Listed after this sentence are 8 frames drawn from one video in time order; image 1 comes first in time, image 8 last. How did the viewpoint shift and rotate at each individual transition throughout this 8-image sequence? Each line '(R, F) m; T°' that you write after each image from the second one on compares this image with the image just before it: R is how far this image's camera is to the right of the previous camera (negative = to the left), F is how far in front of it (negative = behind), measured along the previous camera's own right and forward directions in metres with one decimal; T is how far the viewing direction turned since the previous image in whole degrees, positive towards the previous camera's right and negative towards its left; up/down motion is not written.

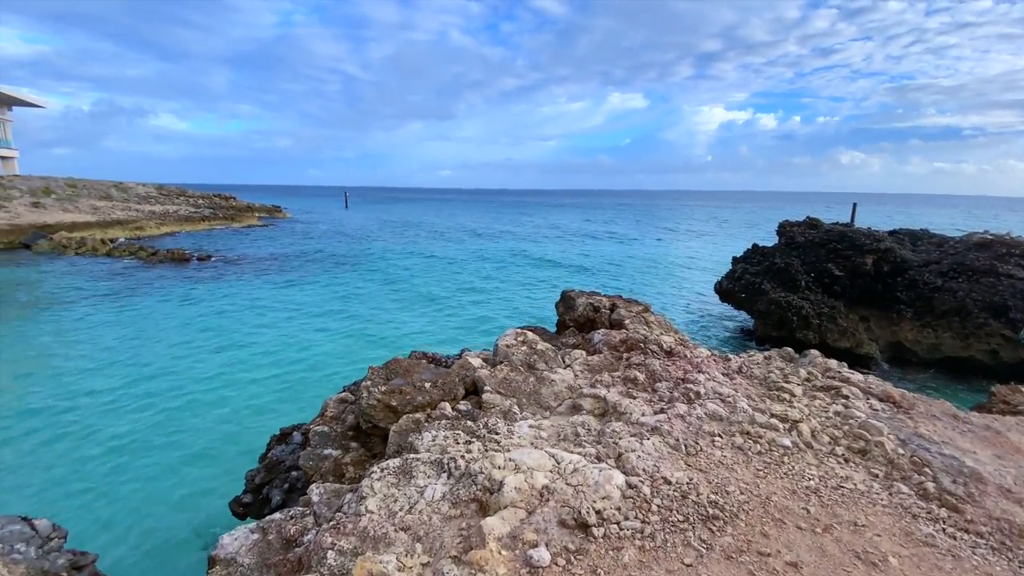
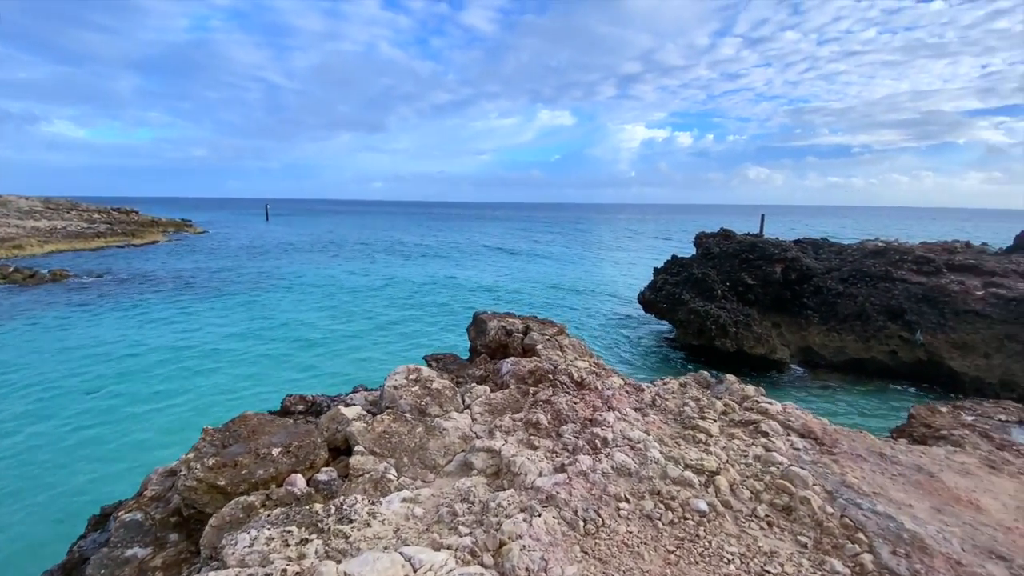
(+0.5, +0.7) m; +8°
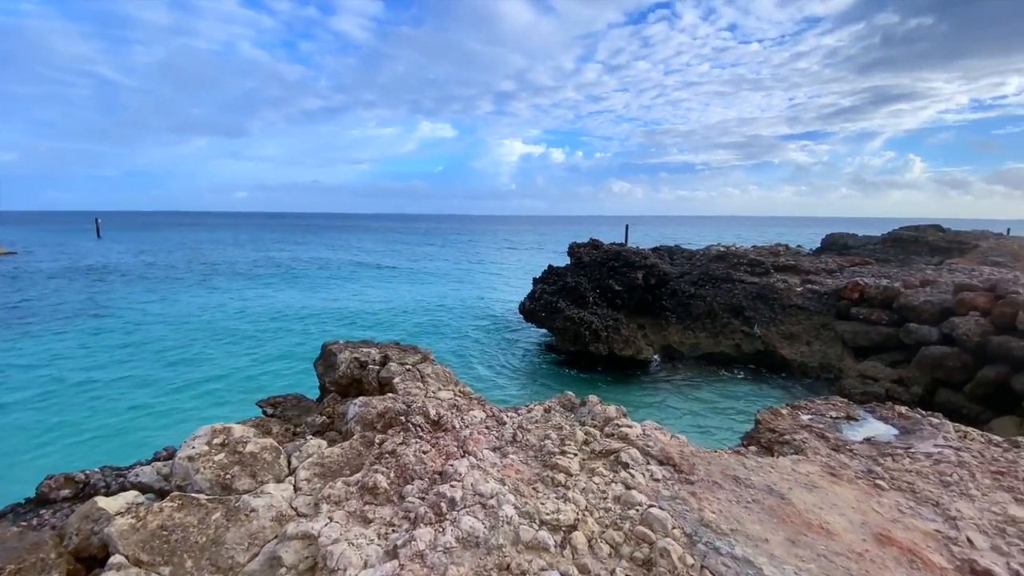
(+0.4, +0.5) m; +13°
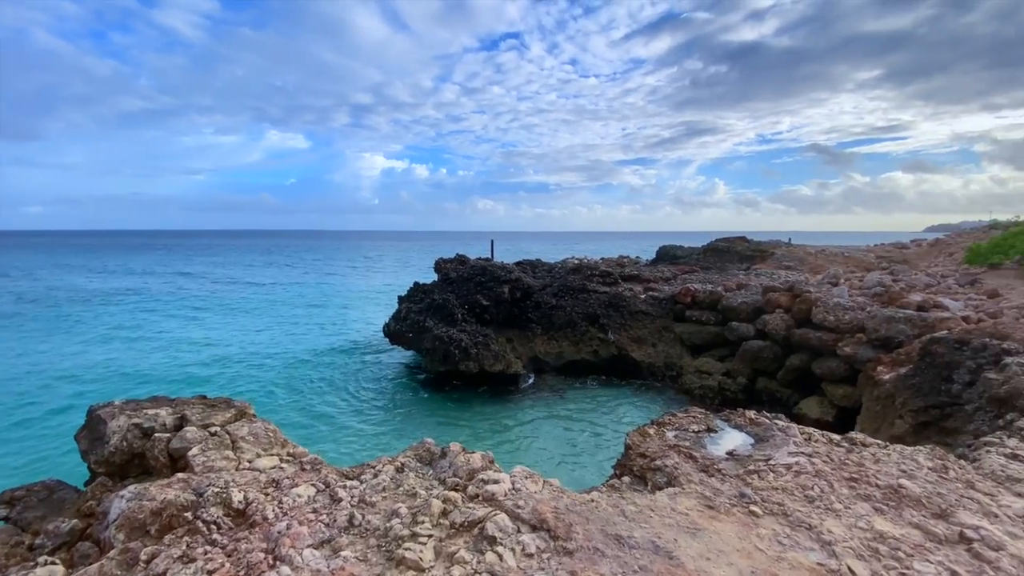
(+0.2, +0.7) m; +16°
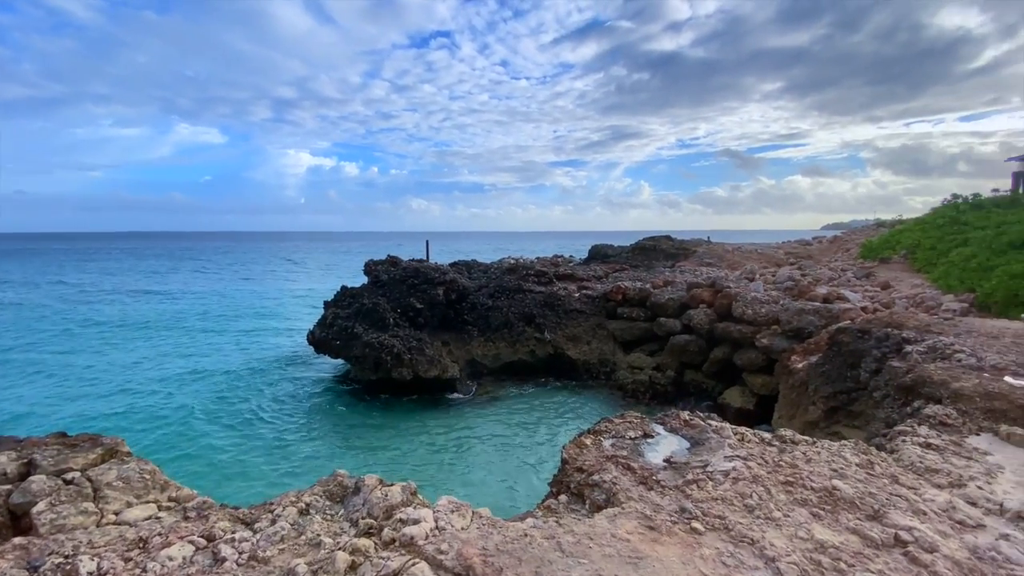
(+0.1, +0.4) m; +7°
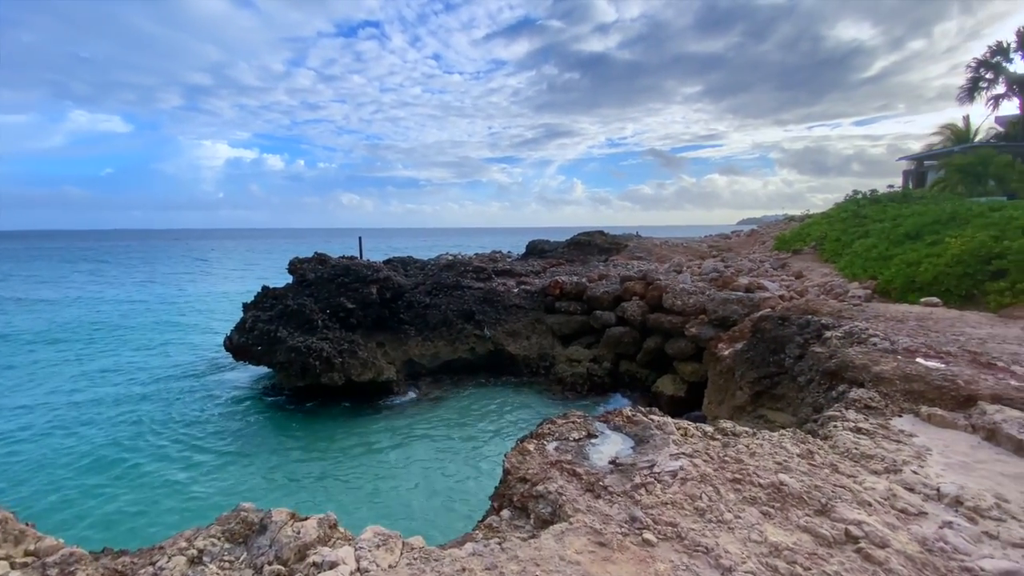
(0.0, +0.4) m; +7°
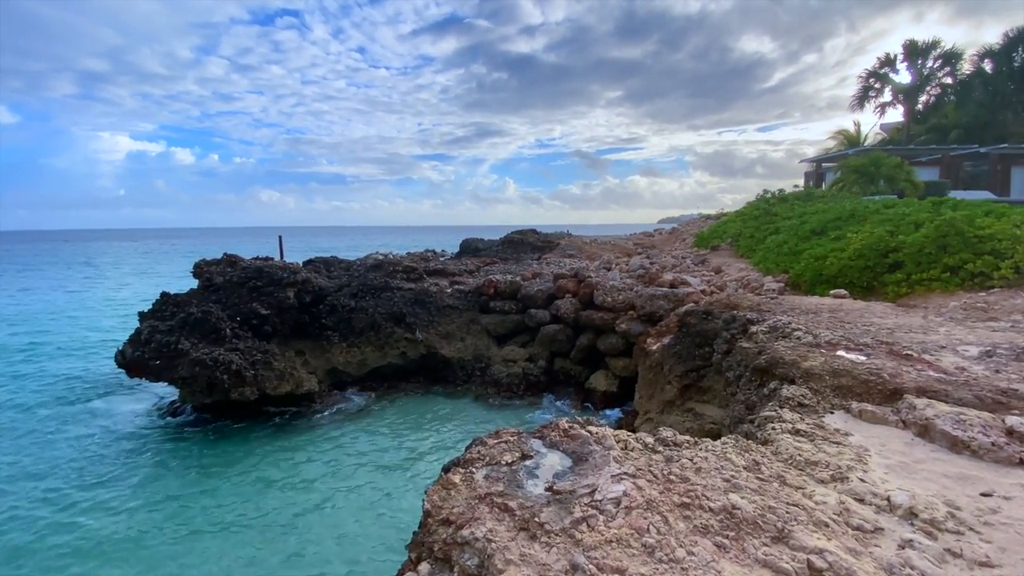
(+0.1, +0.6) m; +8°
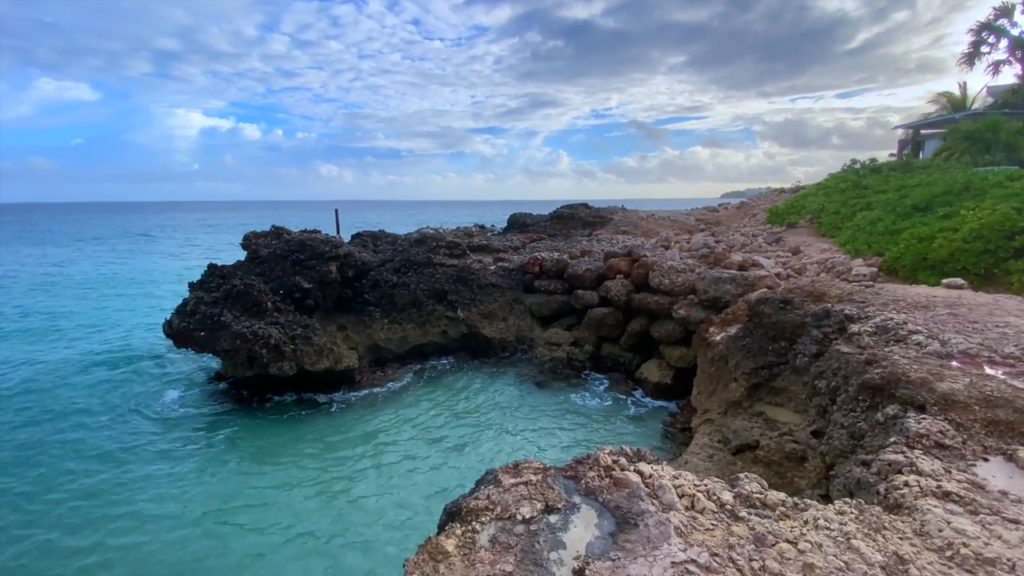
(+0.2, +1.2) m; -6°
